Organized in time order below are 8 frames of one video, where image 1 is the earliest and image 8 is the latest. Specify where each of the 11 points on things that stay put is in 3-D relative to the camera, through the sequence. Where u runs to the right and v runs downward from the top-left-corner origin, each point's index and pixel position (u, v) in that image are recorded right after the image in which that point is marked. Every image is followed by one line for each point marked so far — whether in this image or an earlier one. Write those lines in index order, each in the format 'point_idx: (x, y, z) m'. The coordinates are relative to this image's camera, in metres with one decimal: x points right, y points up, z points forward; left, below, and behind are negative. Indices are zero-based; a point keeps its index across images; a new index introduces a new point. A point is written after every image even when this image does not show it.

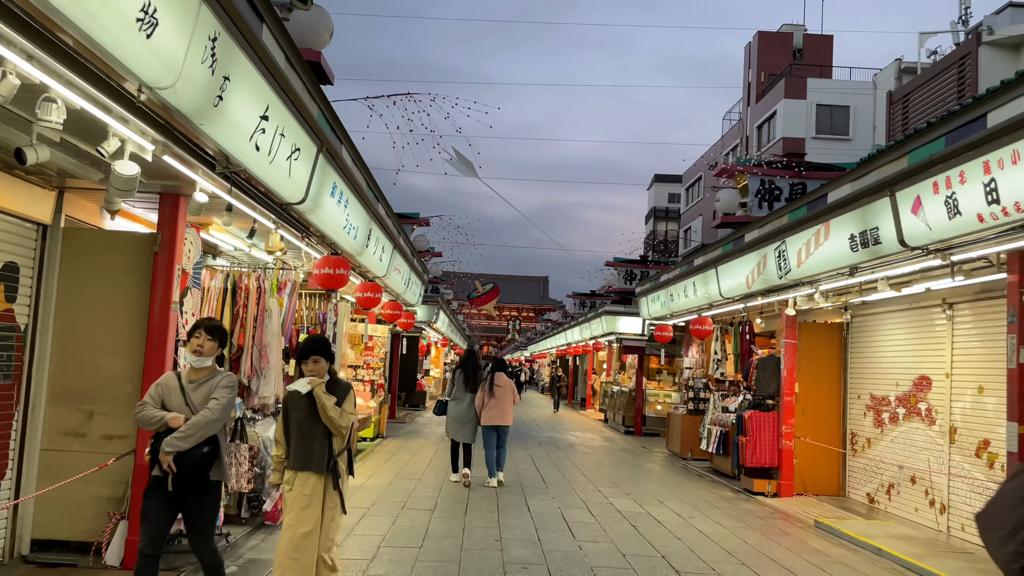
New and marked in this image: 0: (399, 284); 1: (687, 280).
0: (-1.5, 0.0, +10.4) m
1: (+2.3, +0.1, +10.6) m
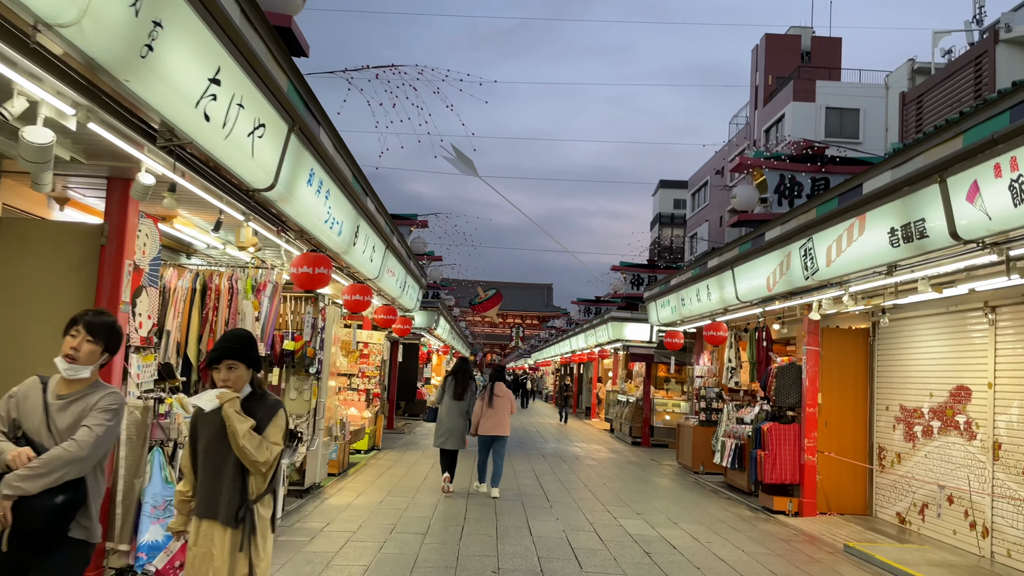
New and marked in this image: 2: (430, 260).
0: (-1.4, 0.0, +9.8) m
1: (+2.3, +0.1, +9.9) m
2: (-1.8, +0.6, +17.5) m
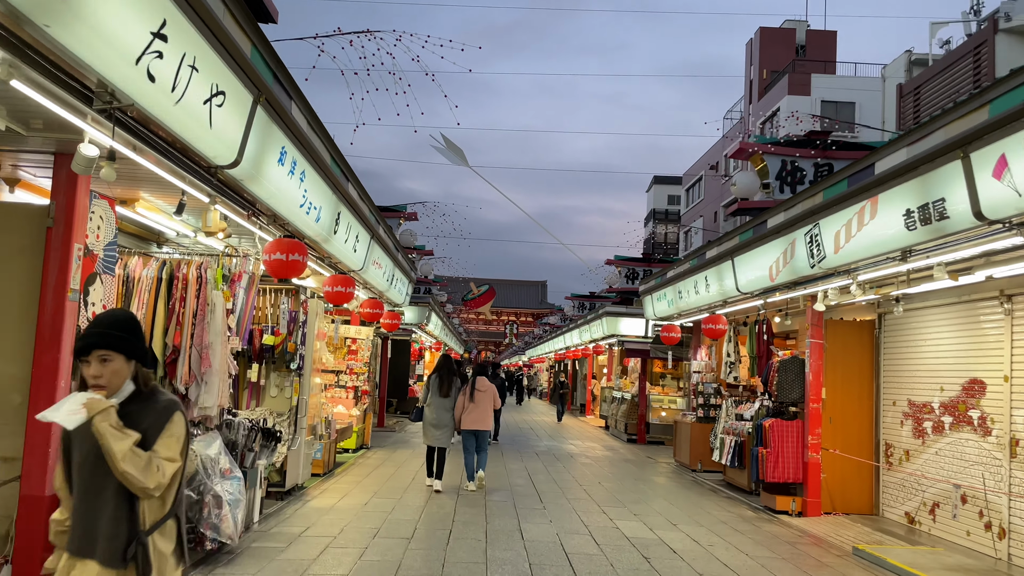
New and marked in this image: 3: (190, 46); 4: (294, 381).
0: (-1.5, +0.1, +9.4) m
1: (+2.2, +0.2, +9.6) m
2: (-2.0, +0.7, +17.1) m
3: (-1.3, +1.0, +3.2) m
4: (-2.1, -0.9, +7.7) m
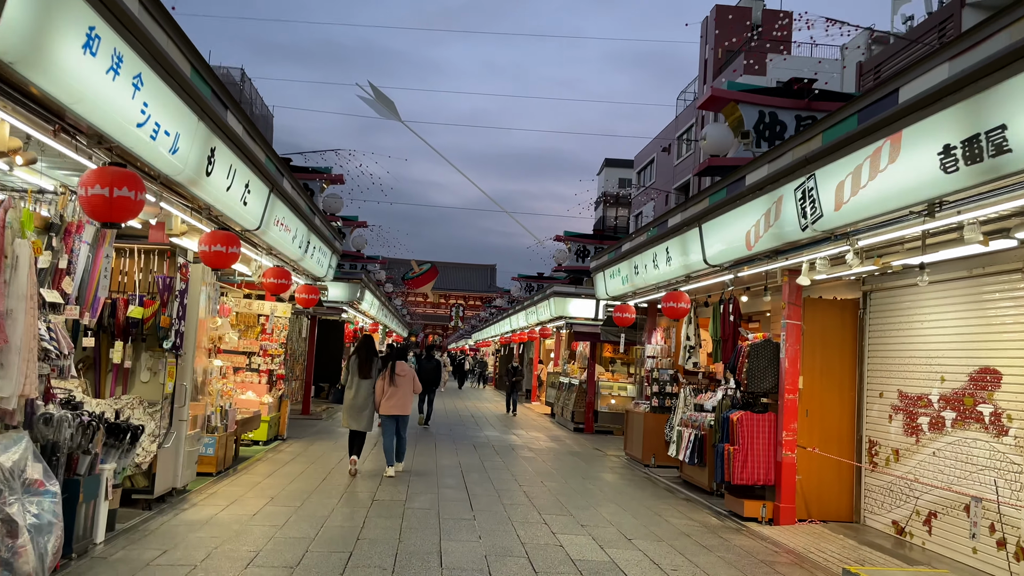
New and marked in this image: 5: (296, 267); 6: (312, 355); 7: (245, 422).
0: (-2.2, +0.4, +8.0) m
1: (+1.5, +0.4, +8.4) m
2: (-3.1, +1.2, +15.6) m
3: (-1.6, +1.2, +1.8) m
4: (-2.7, -0.6, +6.3) m
5: (-2.4, +0.2, +9.2) m
6: (-3.8, -1.3, +15.2) m
7: (-2.9, -1.5, +8.9) m
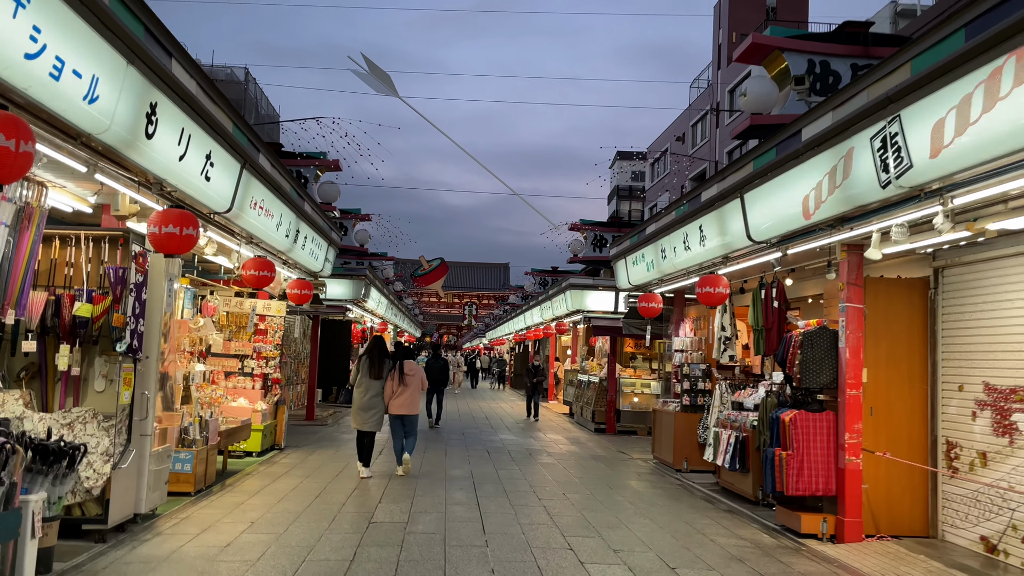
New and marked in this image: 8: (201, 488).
0: (-2.1, +0.5, +7.1) m
1: (+1.6, +0.6, +7.4) m
2: (-2.9, +1.3, +14.7) m
3: (-1.6, +1.2, +0.9) m
4: (-2.6, -0.5, +5.3) m
5: (-2.3, +0.3, +8.3) m
6: (-3.5, -1.2, +14.3) m
7: (-2.8, -1.4, +8.0) m
8: (-2.7, -1.7, +7.0) m
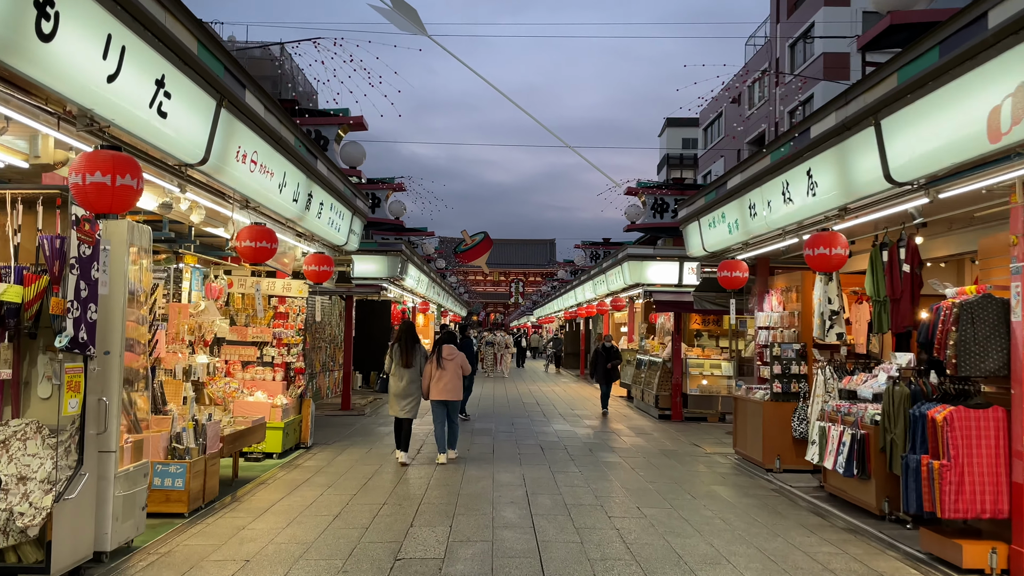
0: (-1.7, +0.7, +5.8) m
1: (+2.0, +0.9, +5.9) m
2: (-2.1, +1.7, +13.4) m
3: (-1.5, +1.2, -0.4) m
4: (-2.2, -0.4, +4.1) m
5: (-1.9, +0.5, +7.0) m
6: (-2.6, -0.9, +13.1) m
7: (-2.3, -1.2, +6.8) m
8: (-2.2, -1.6, +5.8) m
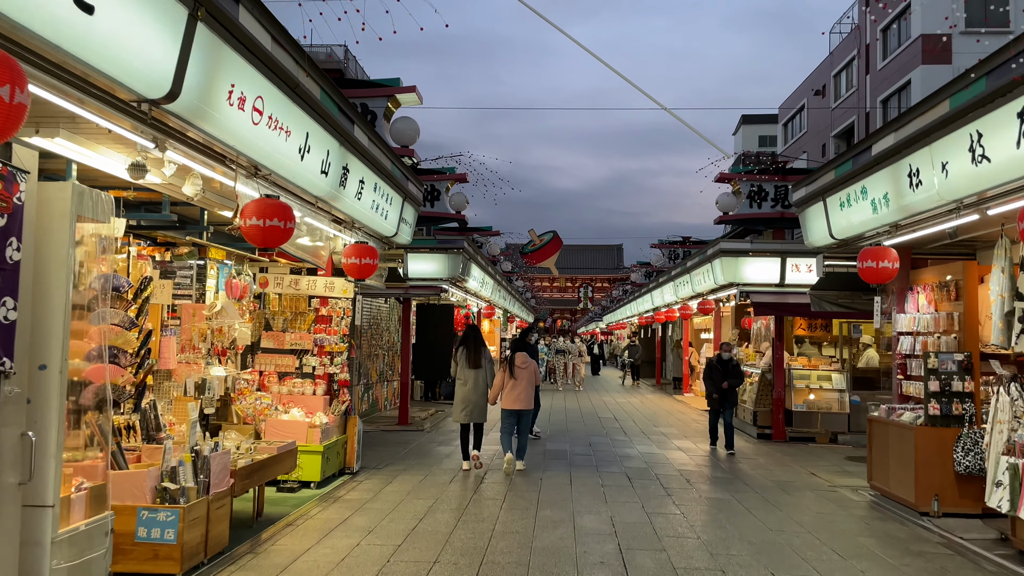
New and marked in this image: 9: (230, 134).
0: (-1.2, +0.7, +4.5) m
1: (+2.5, +0.9, +4.3) m
2: (-1.0, +1.6, +12.1) m
3: (-1.6, +1.3, -1.7) m
4: (-1.9, -0.4, +2.8) m
5: (-1.3, +0.5, +5.7) m
6: (-1.5, -0.9, +11.9) m
7: (-1.7, -1.2, +5.5) m
8: (-1.7, -1.5, +4.5) m
9: (-1.3, +0.7, +3.8) m
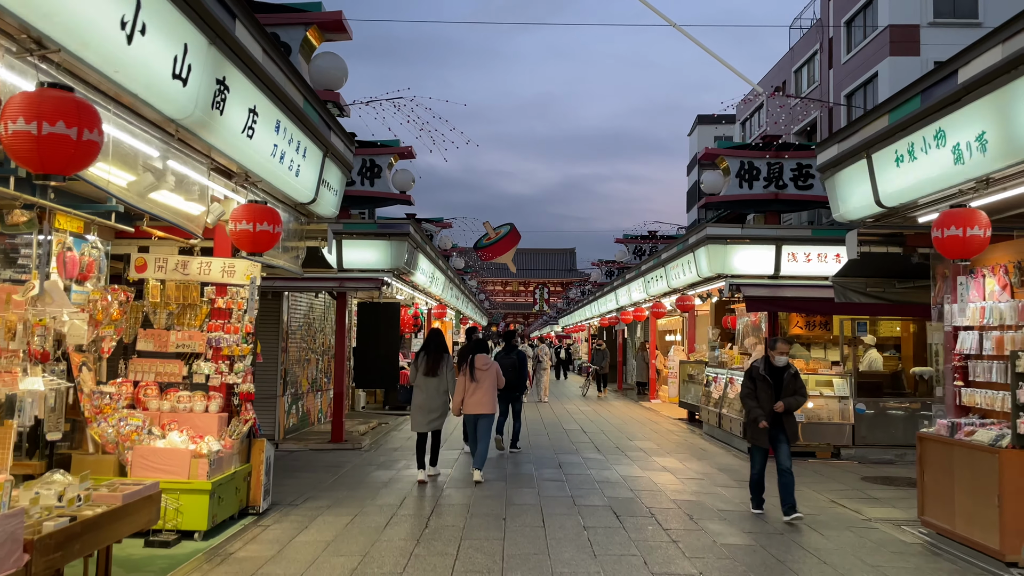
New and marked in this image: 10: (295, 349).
0: (-1.4, +0.8, +2.8) m
1: (+2.4, +1.0, +2.8) m
2: (-1.6, +1.7, +10.4) m
3: (-1.4, +1.5, -3.5) m
4: (-1.9, -0.2, +1.1) m
5: (-1.5, +0.7, +3.9) m
6: (-2.1, -0.8, +10.1) m
7: (-1.9, -1.1, +3.8) m
8: (-1.9, -1.4, +2.7) m
9: (-1.4, +0.8, +2.0) m
10: (-2.7, -0.7, +10.0) m
